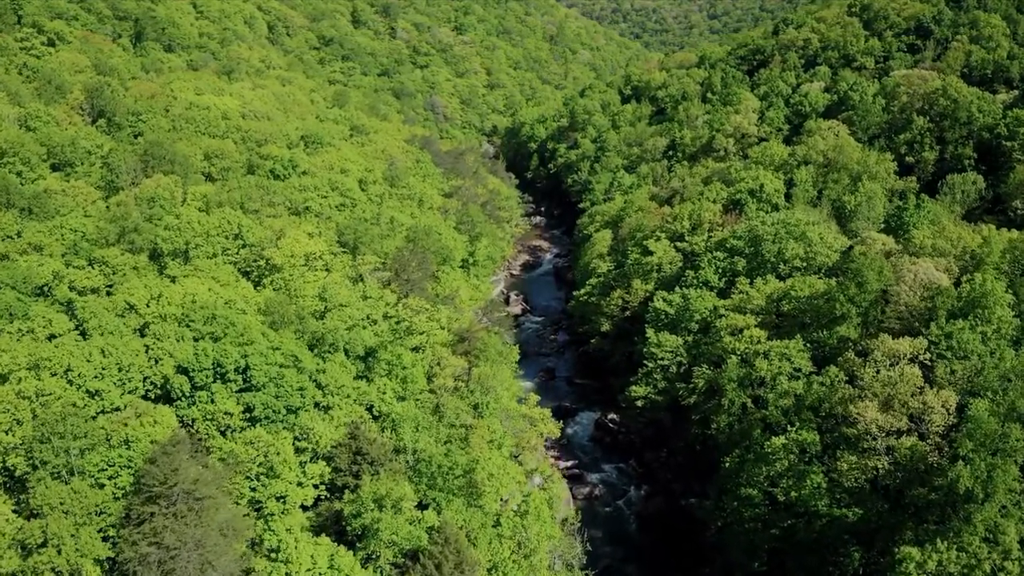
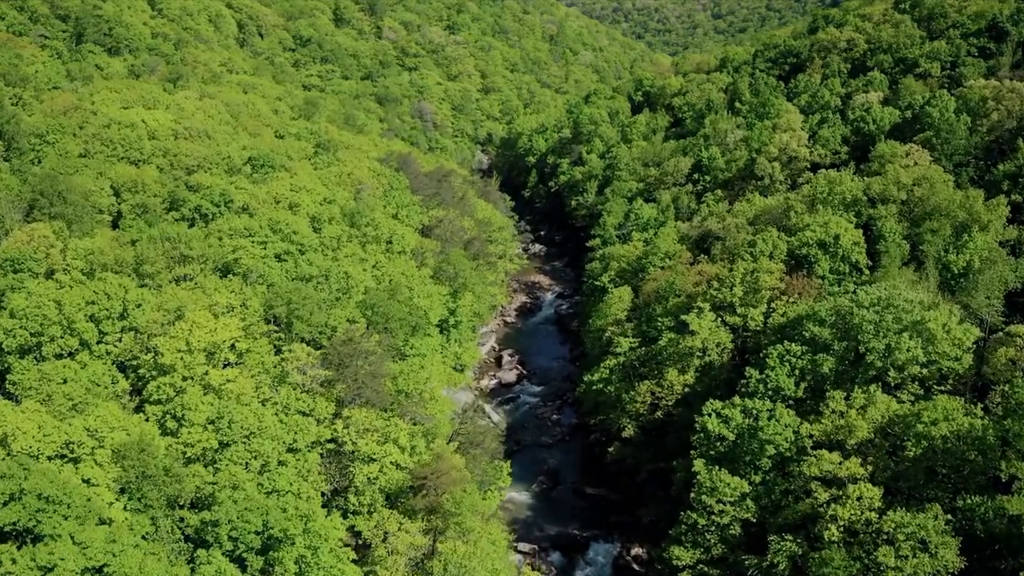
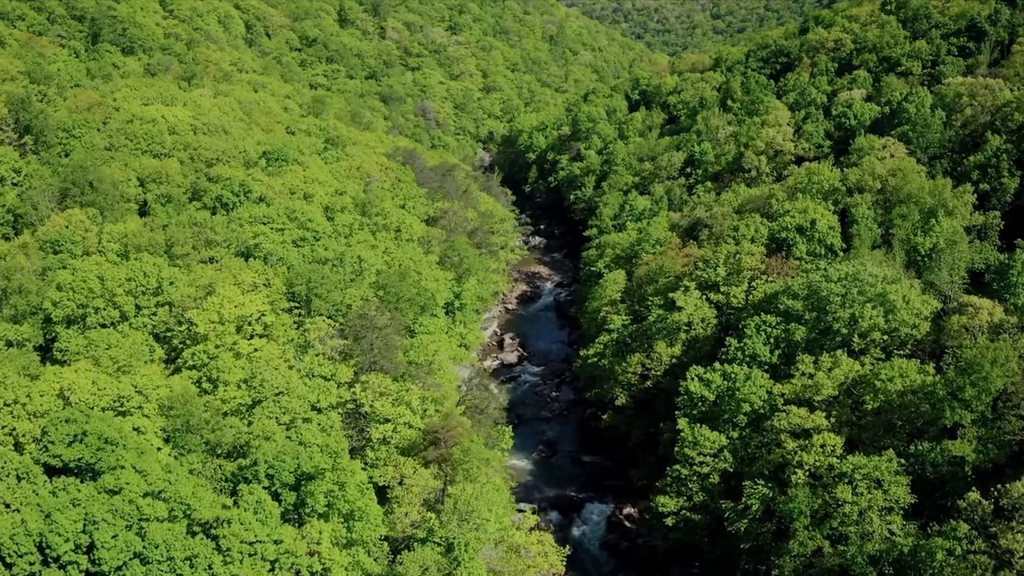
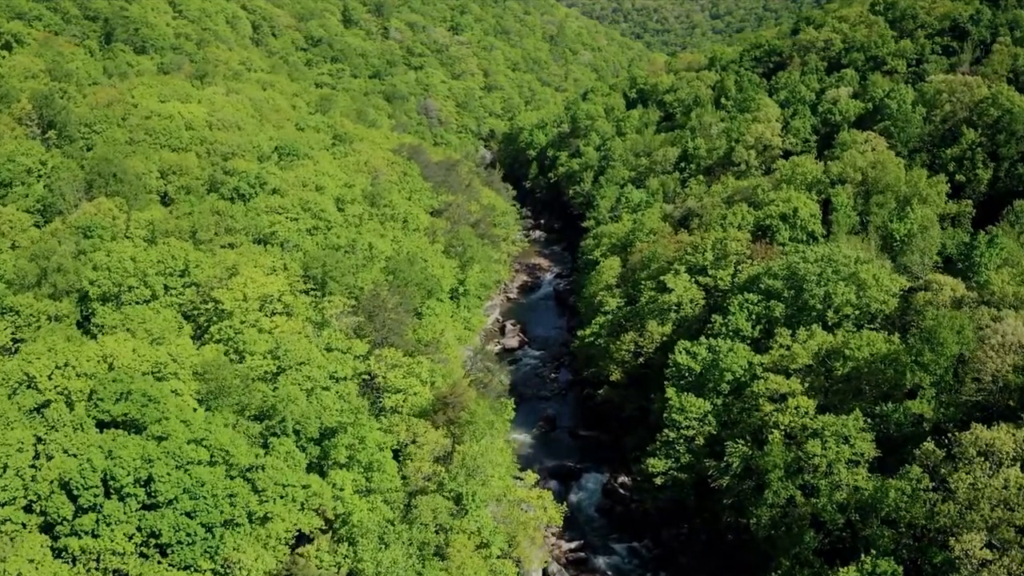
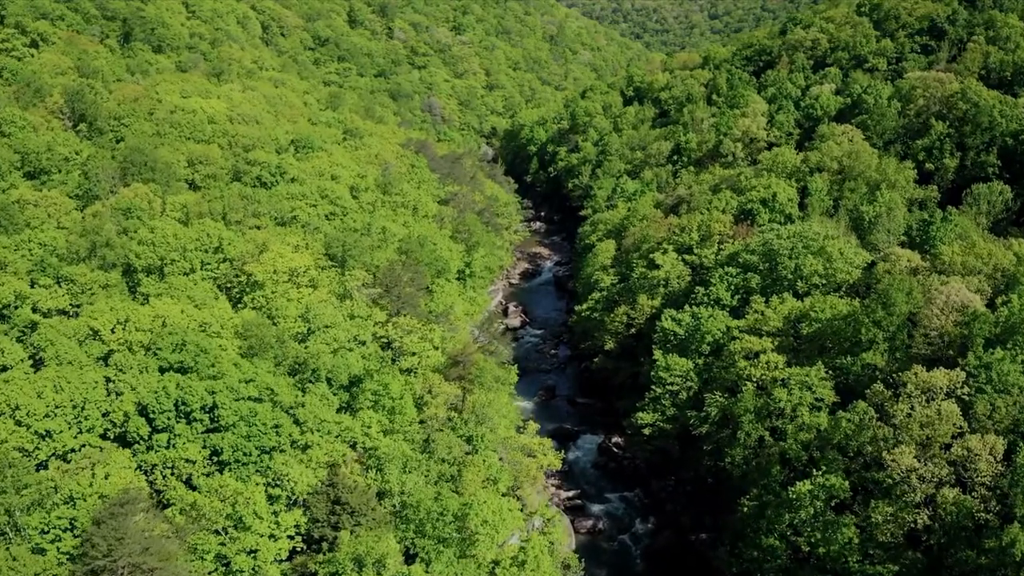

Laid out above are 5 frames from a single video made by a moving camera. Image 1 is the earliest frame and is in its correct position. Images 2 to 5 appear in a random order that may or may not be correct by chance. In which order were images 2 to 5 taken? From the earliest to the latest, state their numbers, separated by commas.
5, 4, 3, 2
